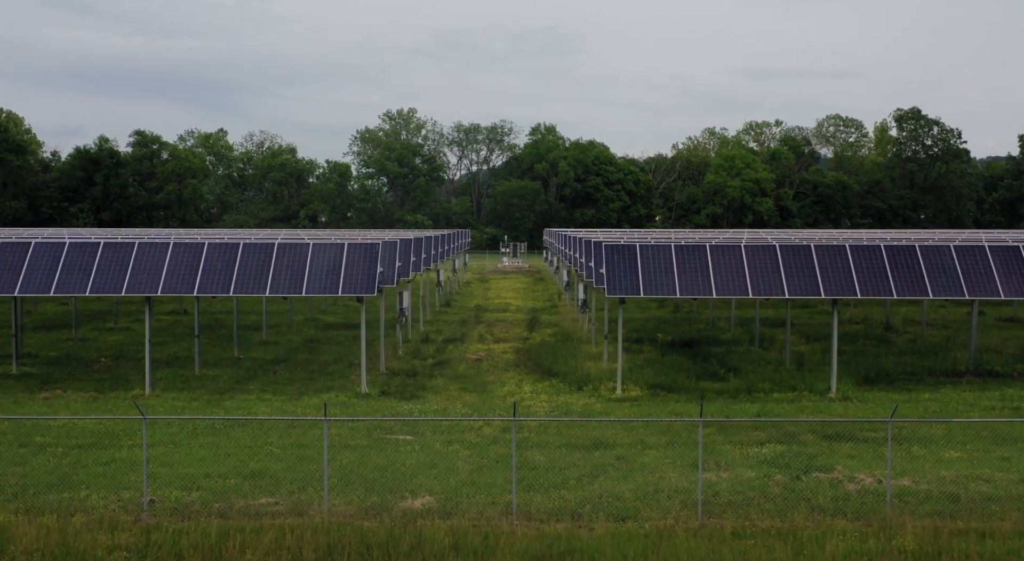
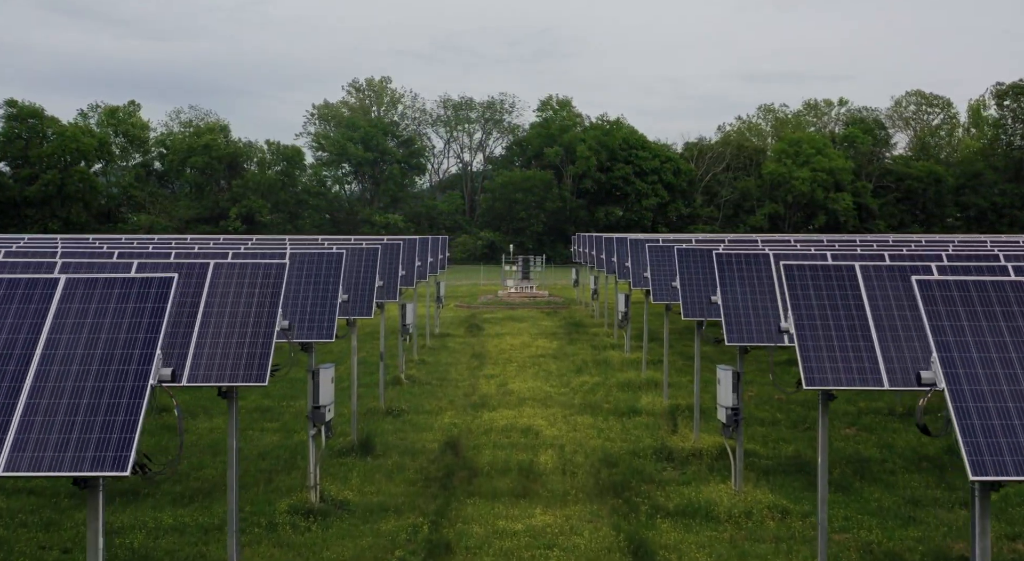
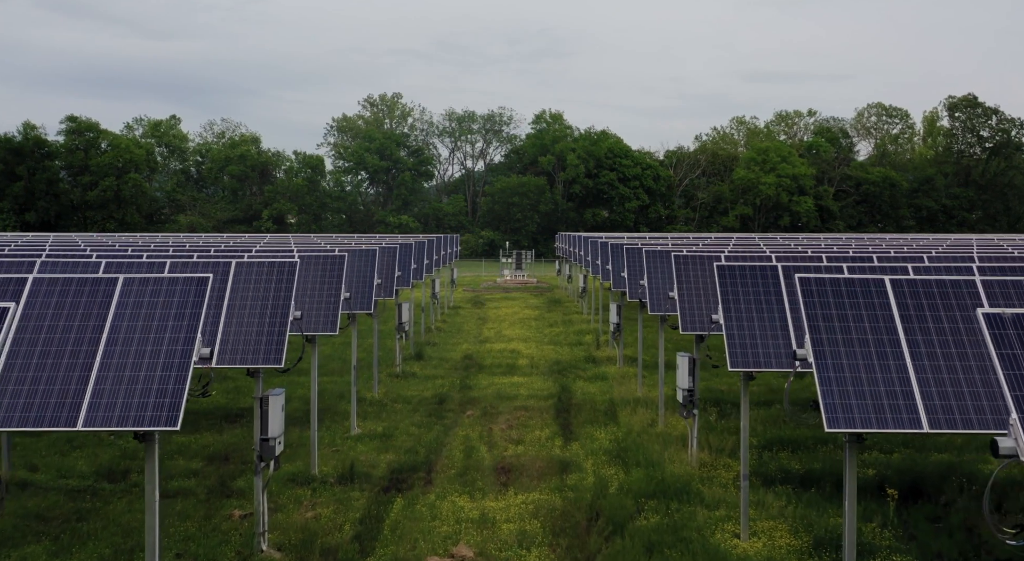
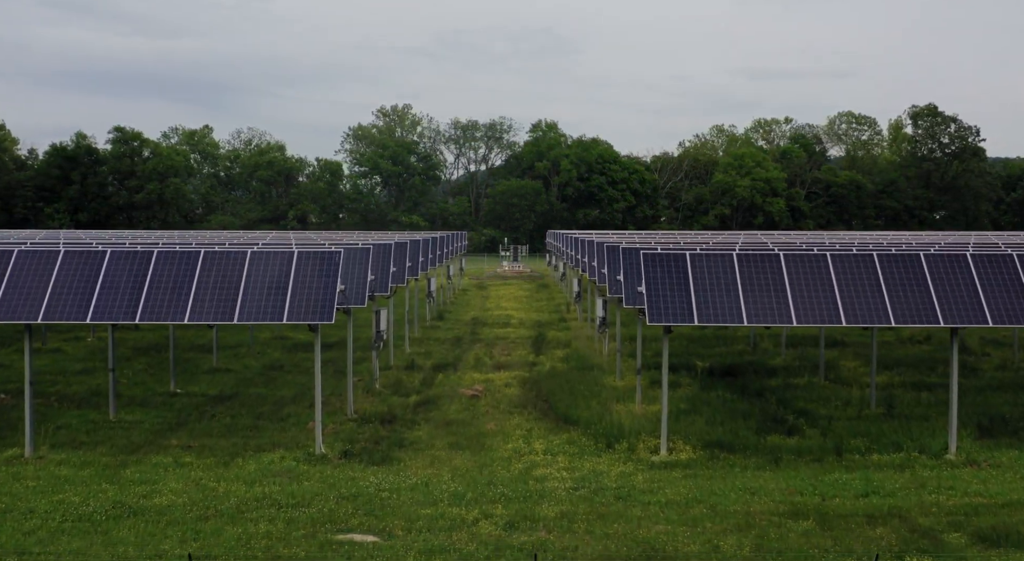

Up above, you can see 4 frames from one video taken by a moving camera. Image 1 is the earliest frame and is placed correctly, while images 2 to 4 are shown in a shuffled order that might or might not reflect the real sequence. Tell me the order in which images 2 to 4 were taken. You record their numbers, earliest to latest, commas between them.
4, 3, 2
